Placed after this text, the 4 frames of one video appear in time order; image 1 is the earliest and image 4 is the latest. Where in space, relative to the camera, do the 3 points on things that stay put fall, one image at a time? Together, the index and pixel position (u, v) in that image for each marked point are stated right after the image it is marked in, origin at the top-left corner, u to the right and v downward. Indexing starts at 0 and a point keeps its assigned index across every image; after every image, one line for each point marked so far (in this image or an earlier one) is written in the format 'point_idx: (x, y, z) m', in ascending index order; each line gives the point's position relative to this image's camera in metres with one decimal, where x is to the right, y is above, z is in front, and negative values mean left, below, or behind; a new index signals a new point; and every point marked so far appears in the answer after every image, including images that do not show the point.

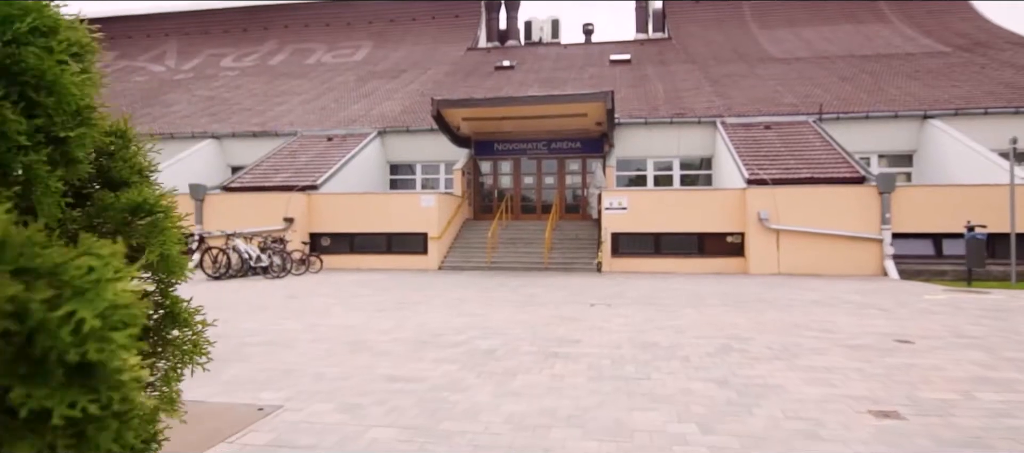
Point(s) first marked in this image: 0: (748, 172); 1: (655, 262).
0: (+6.4, +1.5, +17.4) m
1: (+3.8, -0.9, +17.0) m
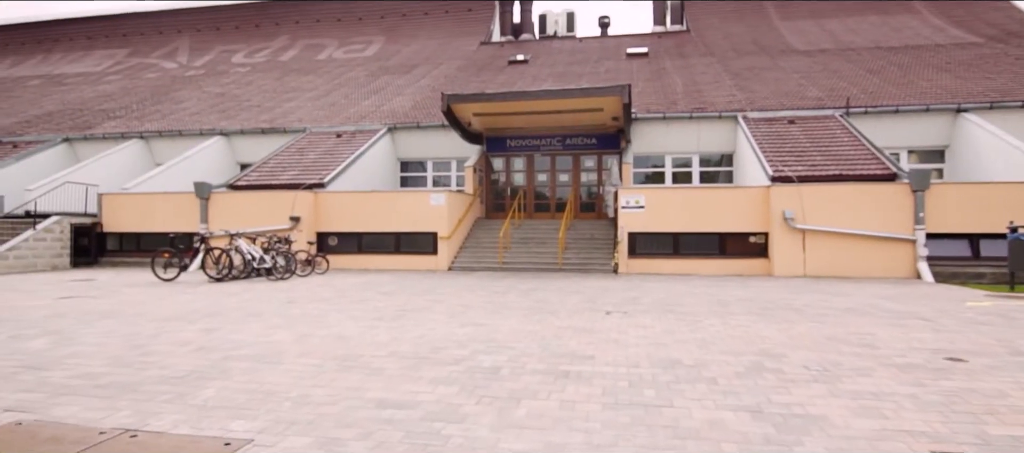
0: (+6.7, +1.5, +16.6) m
1: (+4.1, -0.9, +16.3) m
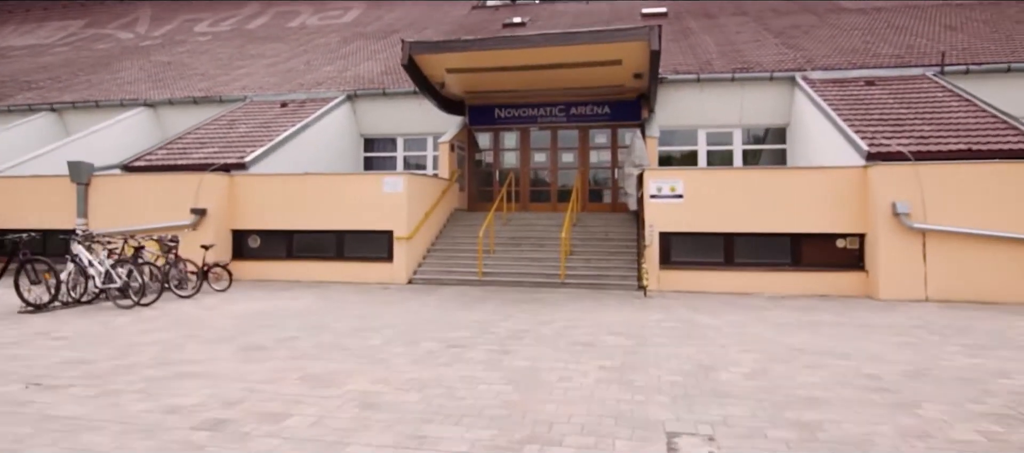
0: (+6.4, +1.5, +11.7) m
1: (+3.8, -0.9, +11.4) m
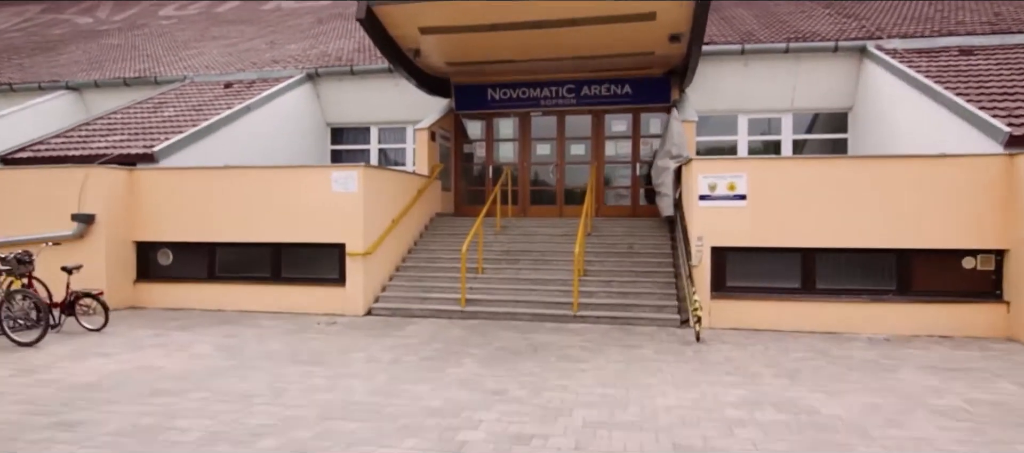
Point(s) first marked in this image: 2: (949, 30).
0: (+6.3, +1.4, +8.4) m
1: (+3.7, -1.0, +8.1) m
2: (+9.1, +4.1, +13.3) m
